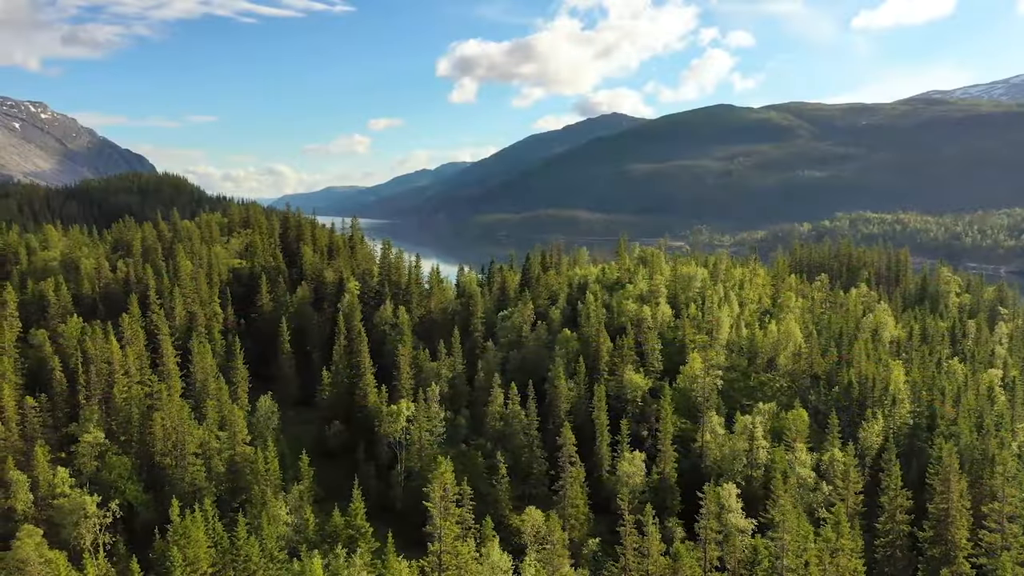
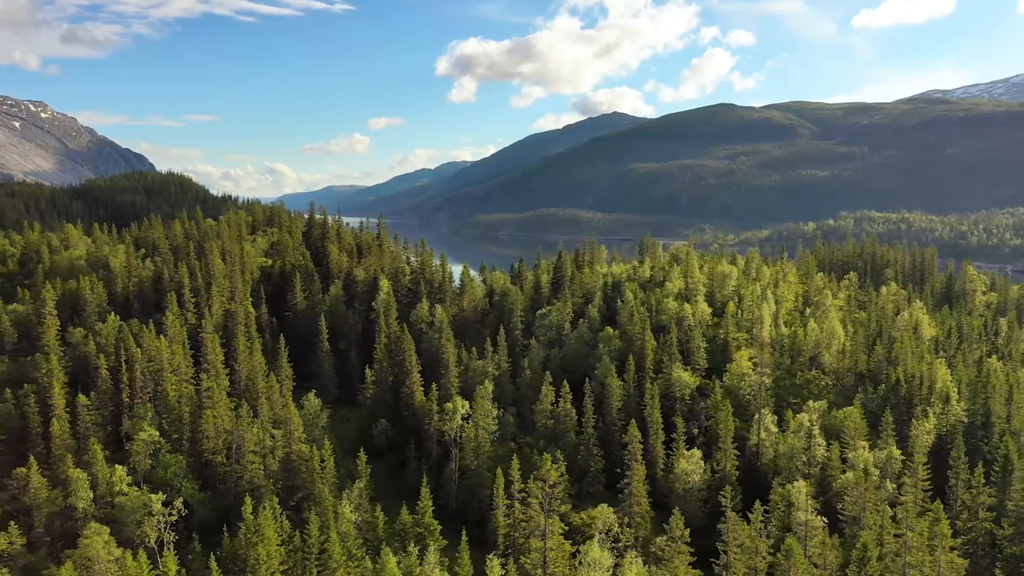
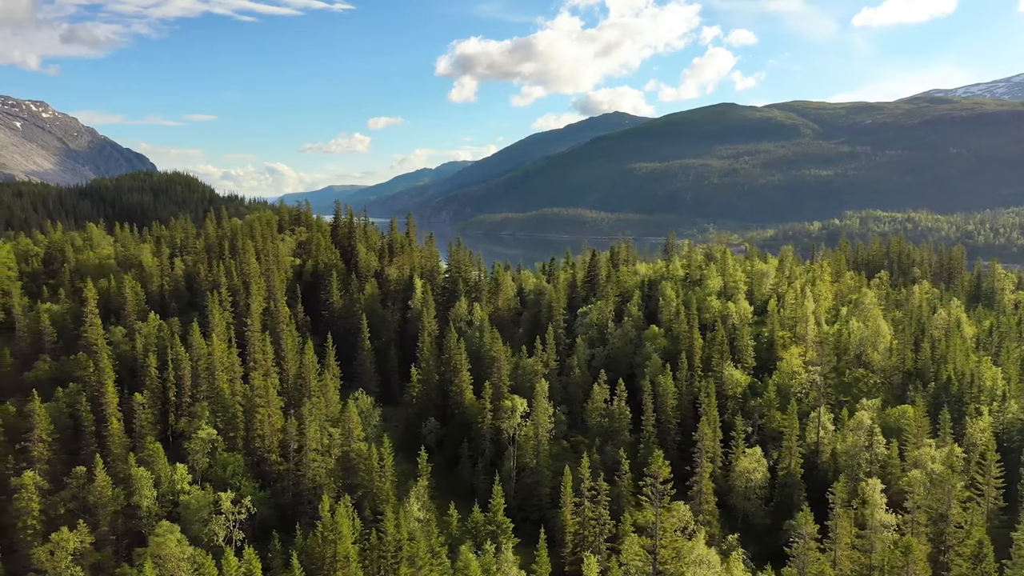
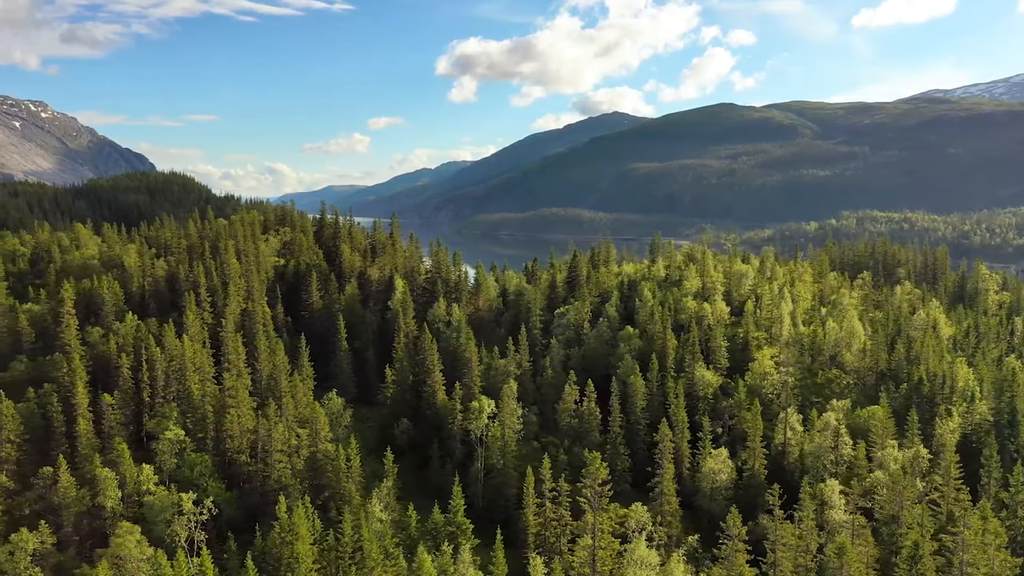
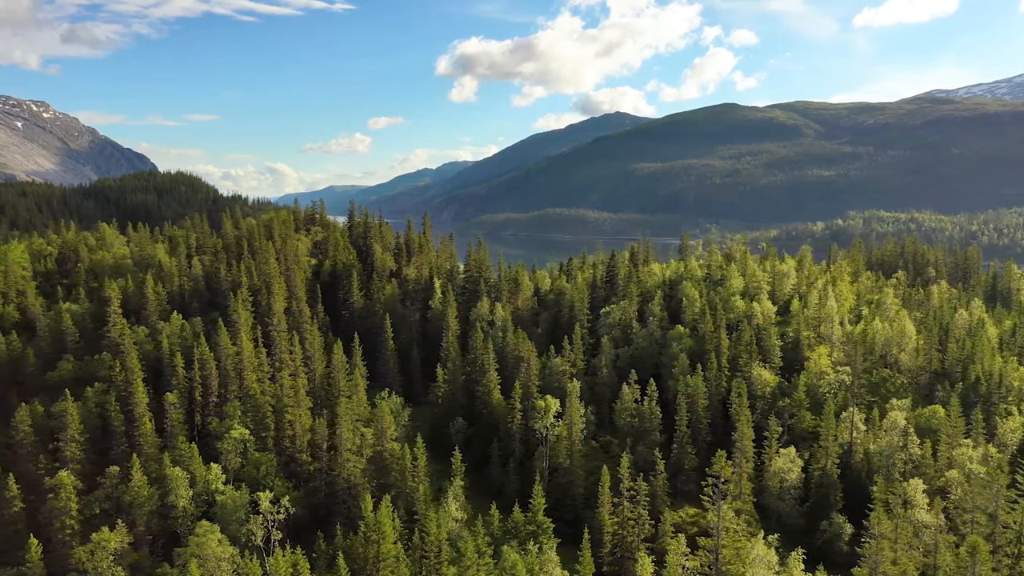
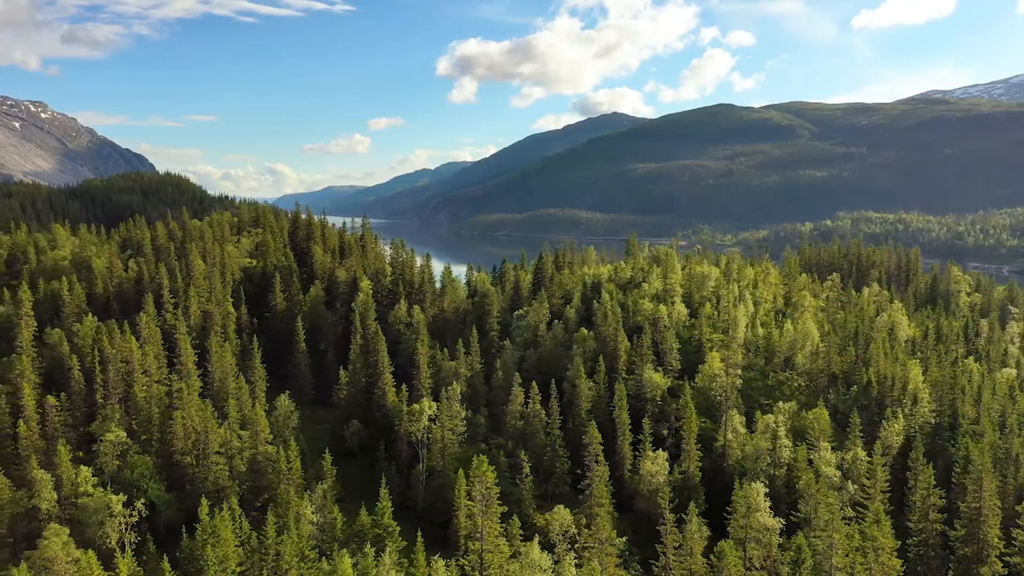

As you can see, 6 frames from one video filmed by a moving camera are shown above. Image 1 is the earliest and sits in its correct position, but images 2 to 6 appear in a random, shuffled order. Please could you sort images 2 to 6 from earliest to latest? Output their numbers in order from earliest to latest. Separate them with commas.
6, 2, 4, 3, 5
